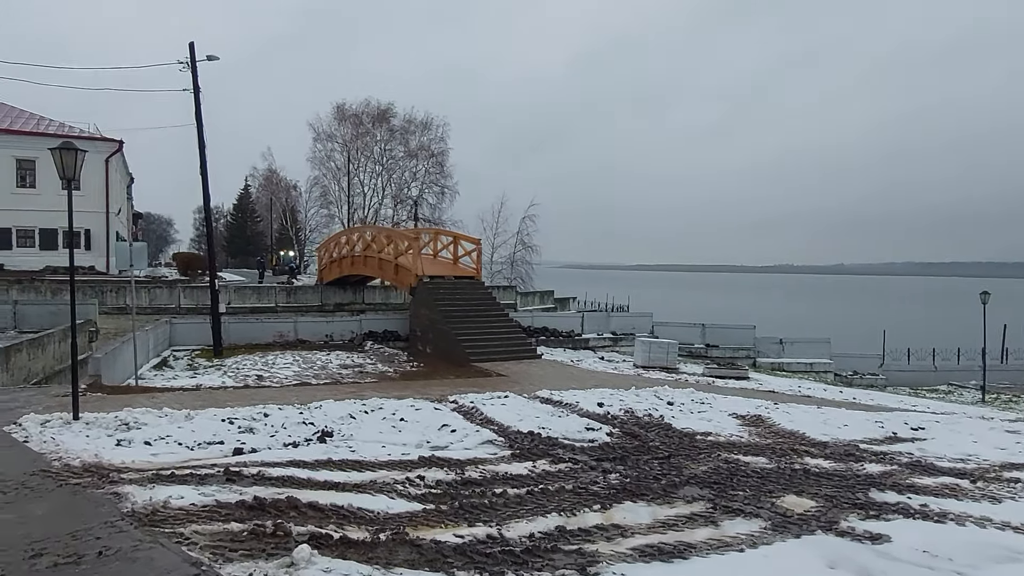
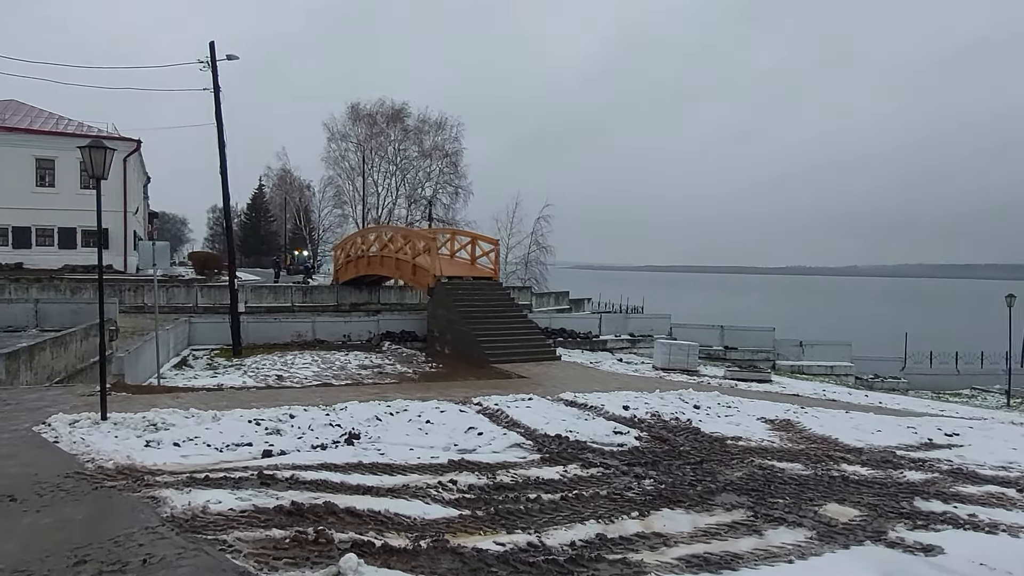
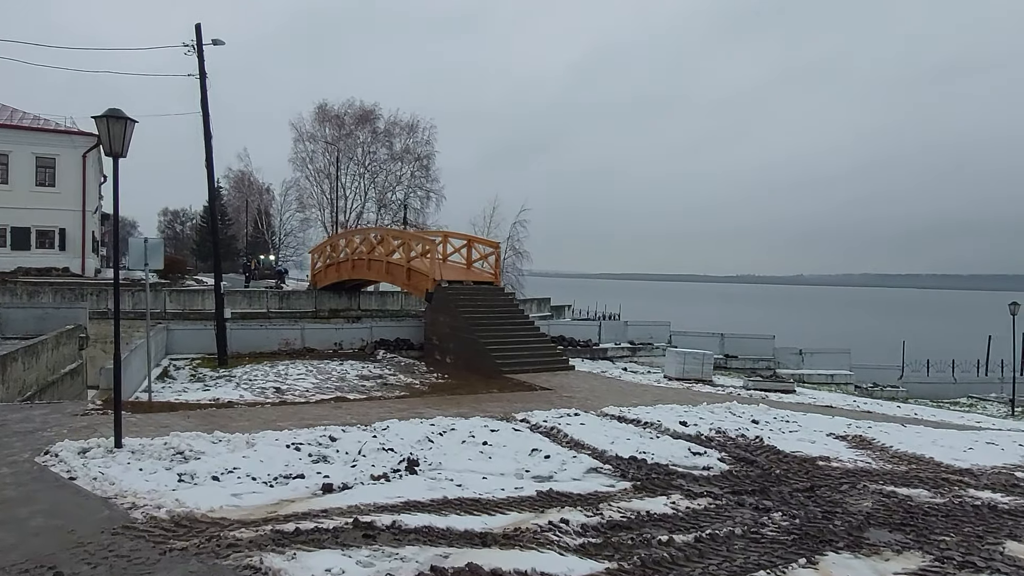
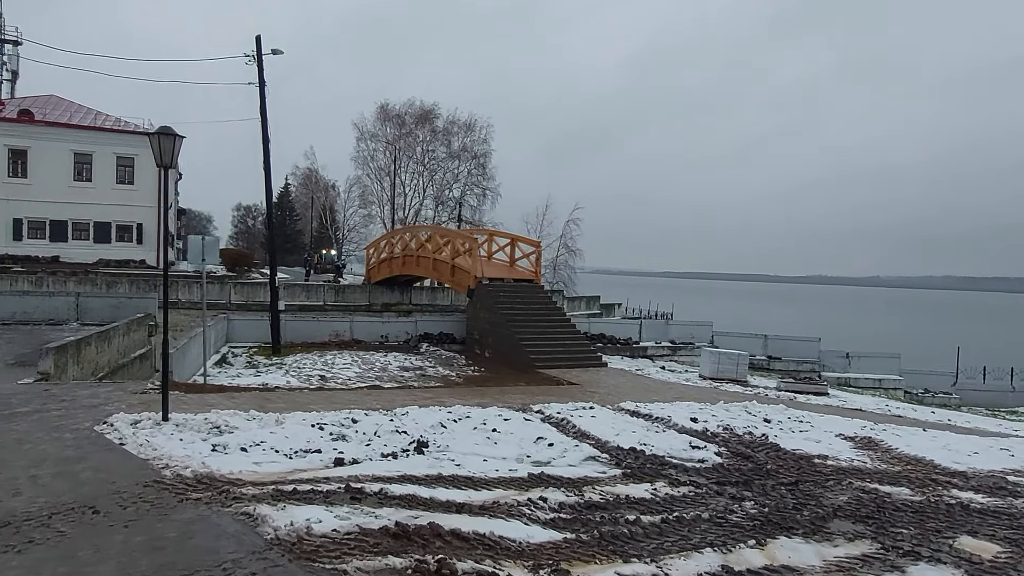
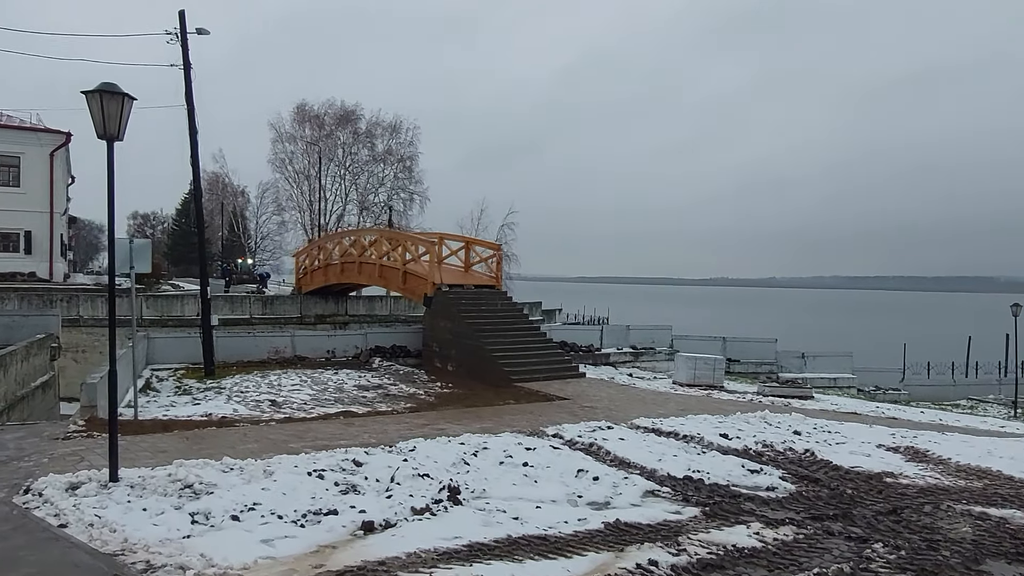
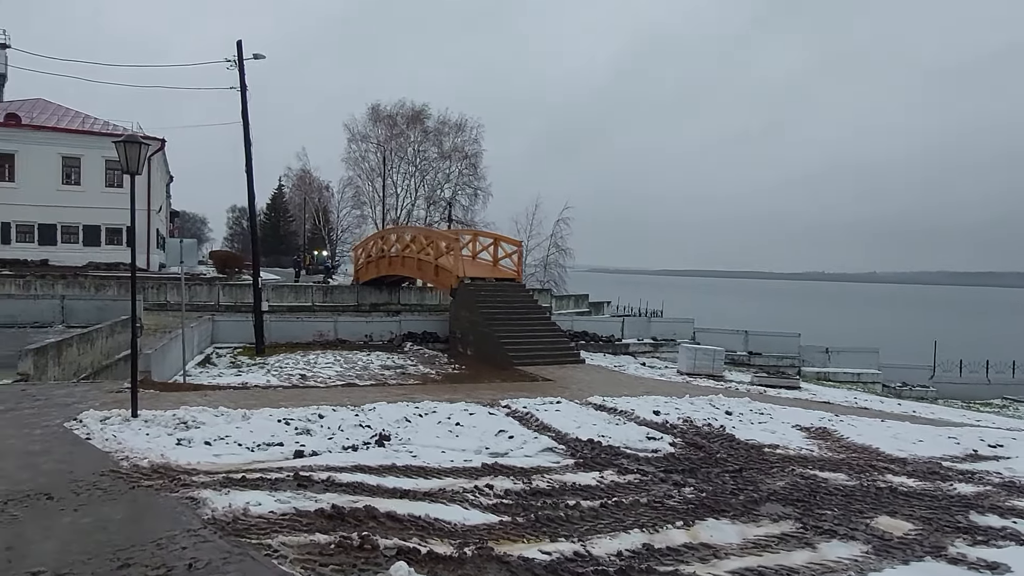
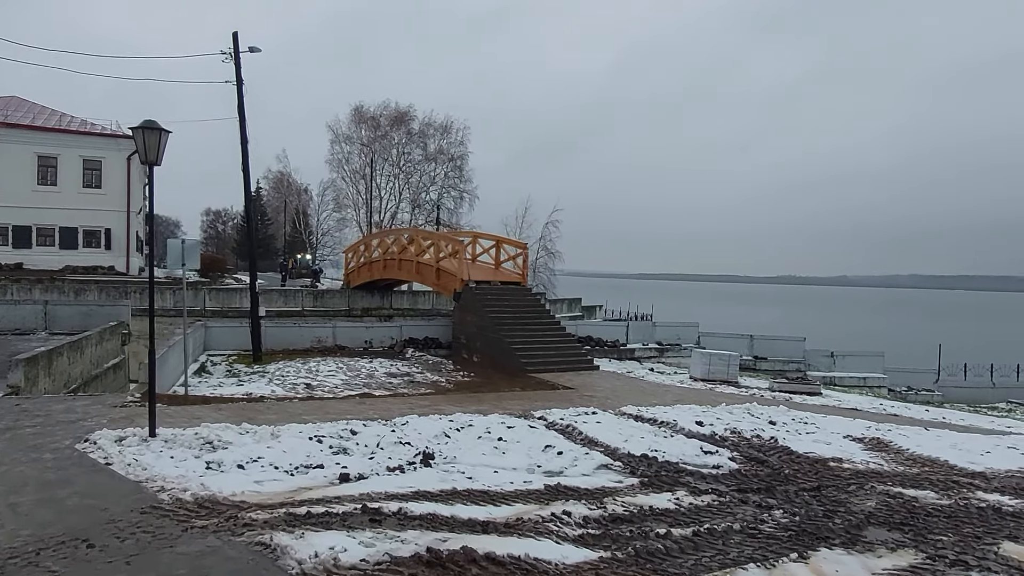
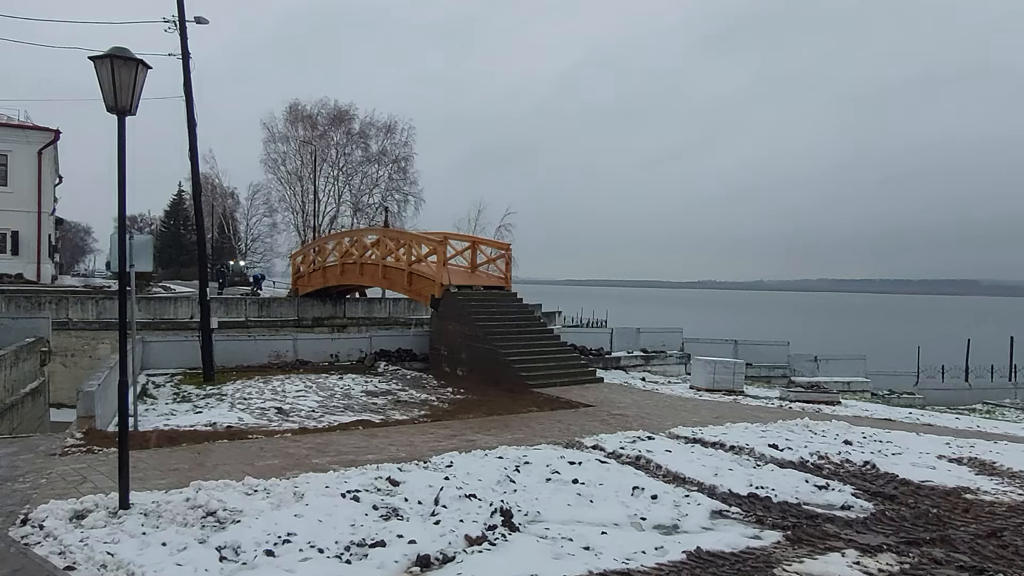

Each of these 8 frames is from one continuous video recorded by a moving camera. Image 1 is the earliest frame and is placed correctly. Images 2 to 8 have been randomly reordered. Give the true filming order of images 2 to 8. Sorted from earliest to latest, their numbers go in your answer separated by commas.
2, 6, 4, 7, 3, 5, 8
